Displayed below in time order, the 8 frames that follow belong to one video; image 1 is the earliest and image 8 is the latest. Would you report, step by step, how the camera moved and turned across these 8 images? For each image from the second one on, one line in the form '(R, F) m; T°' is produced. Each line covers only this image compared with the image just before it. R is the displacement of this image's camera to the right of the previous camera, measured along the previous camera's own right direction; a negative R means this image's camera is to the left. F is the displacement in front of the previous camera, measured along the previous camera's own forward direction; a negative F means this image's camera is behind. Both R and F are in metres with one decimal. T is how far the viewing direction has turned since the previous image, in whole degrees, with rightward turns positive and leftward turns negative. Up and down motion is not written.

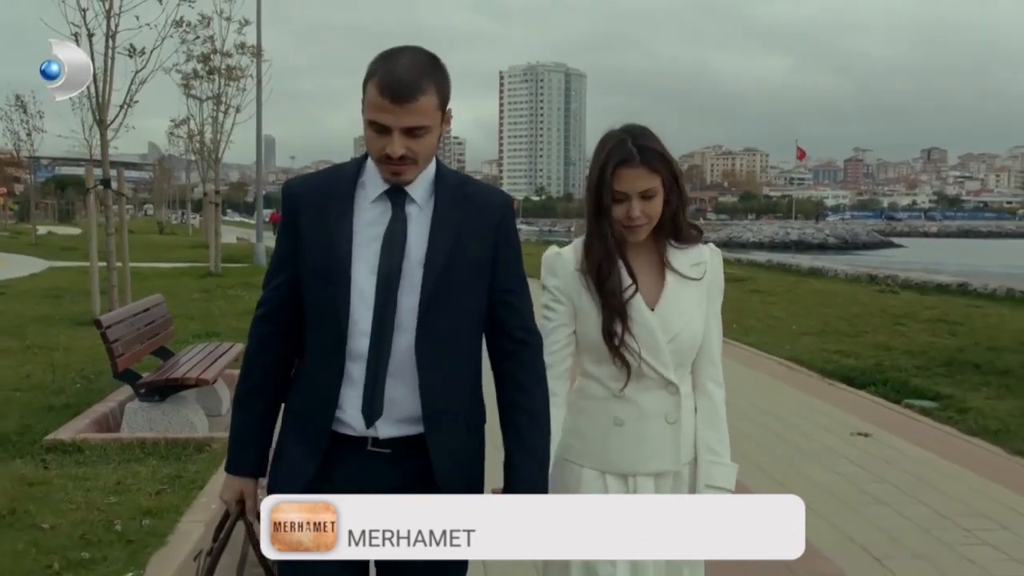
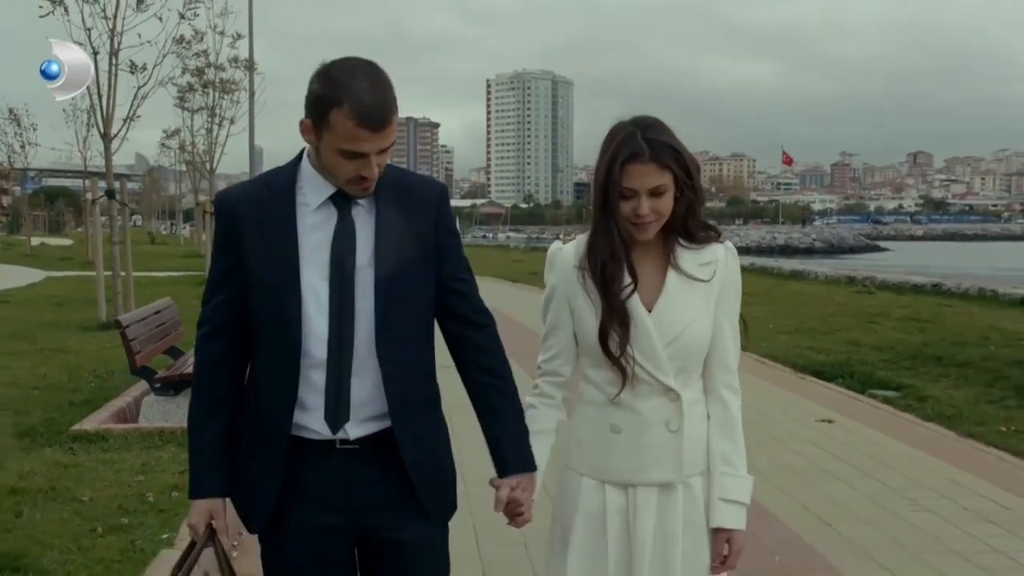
(0.0, -0.6) m; +1°
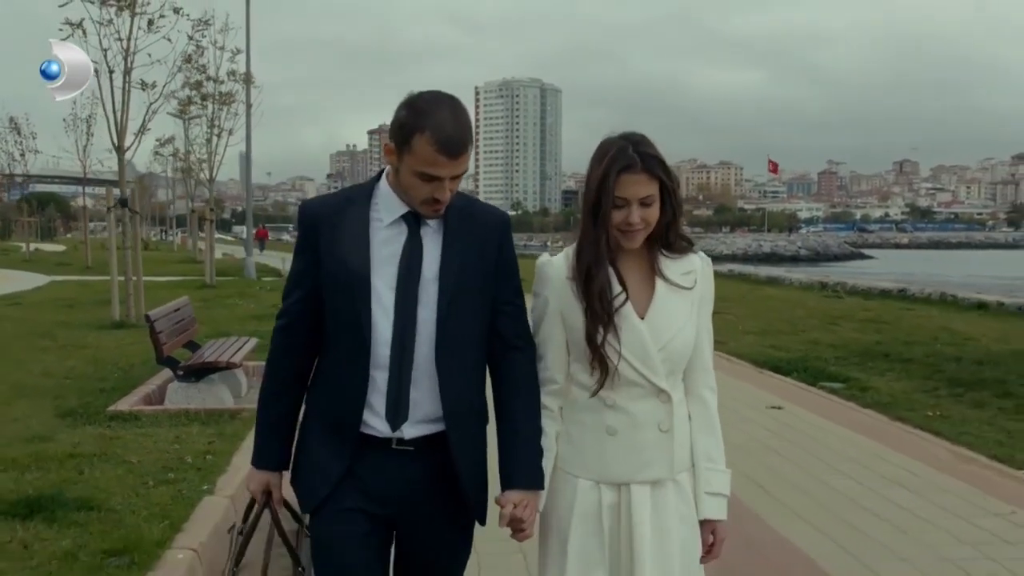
(0.0, -1.0) m; +1°
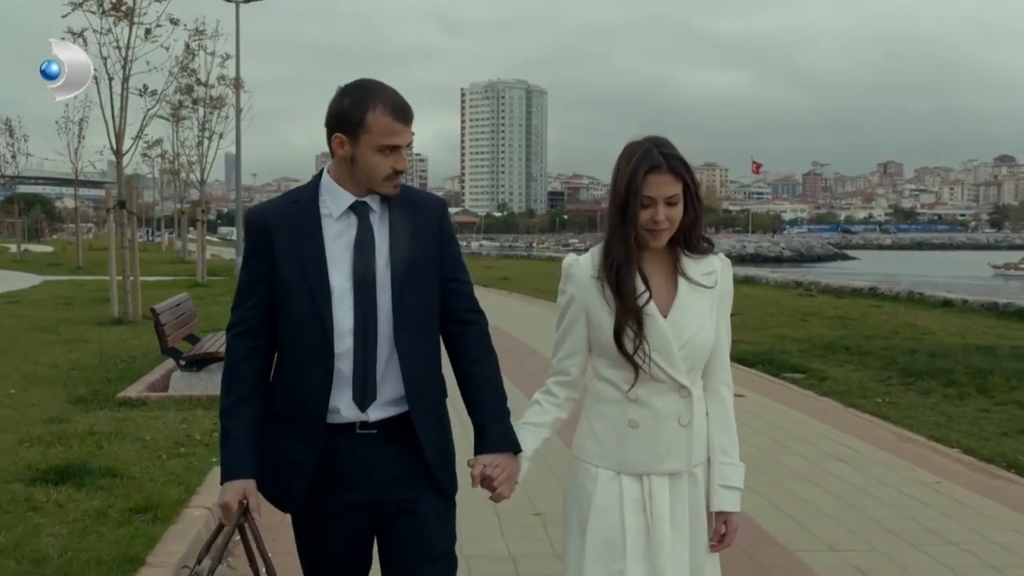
(+0.1, -0.6) m; +1°
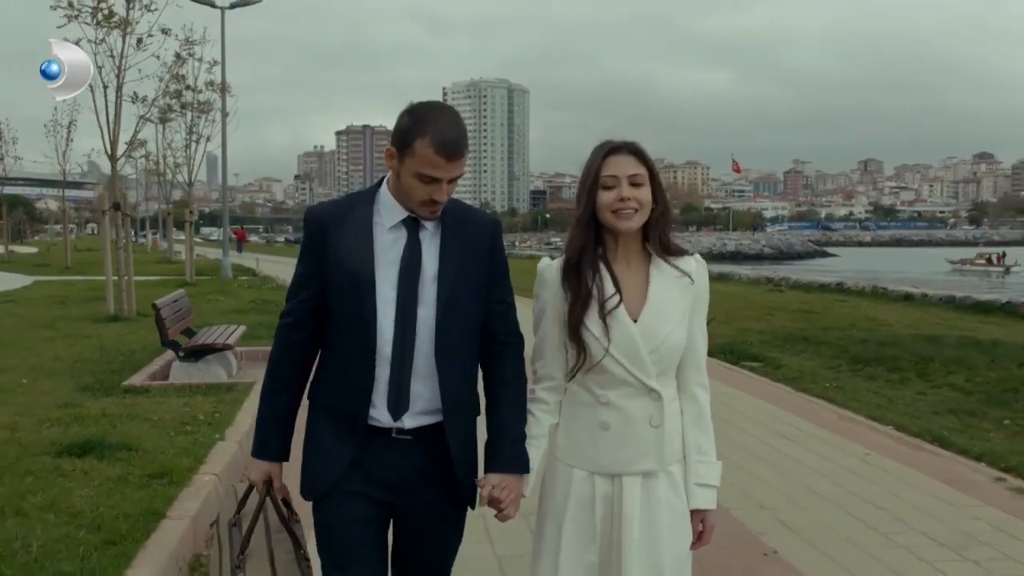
(+0.1, -0.7) m; +1°
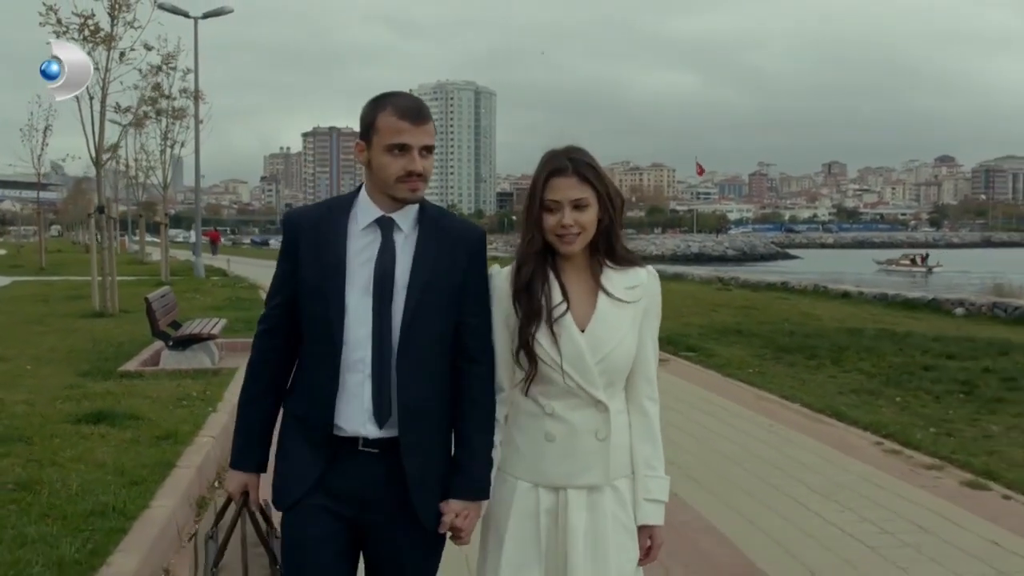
(+0.1, -1.1) m; +2°
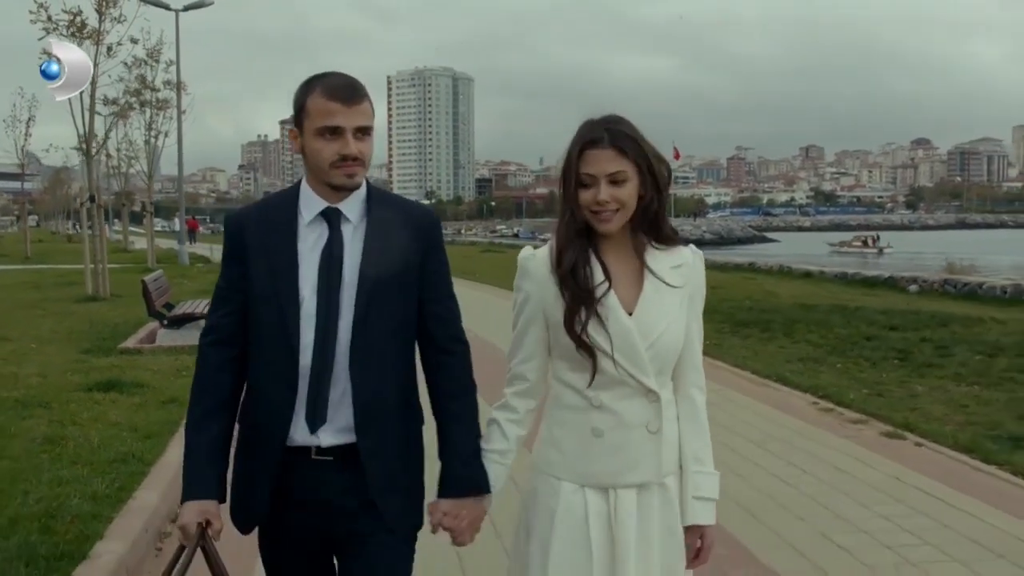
(+0.1, -0.8) m; +1°
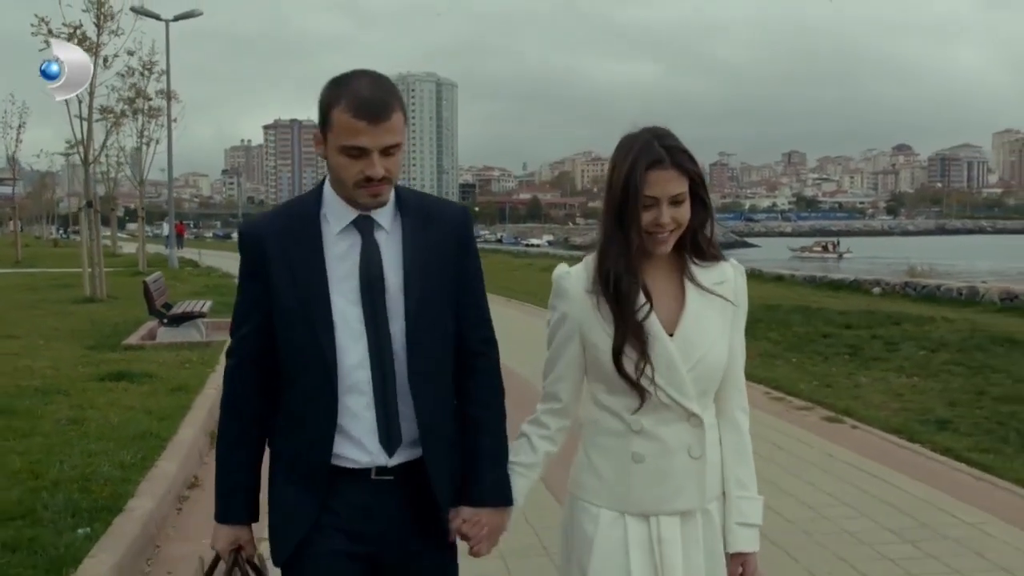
(+0.1, -0.8) m; +1°
